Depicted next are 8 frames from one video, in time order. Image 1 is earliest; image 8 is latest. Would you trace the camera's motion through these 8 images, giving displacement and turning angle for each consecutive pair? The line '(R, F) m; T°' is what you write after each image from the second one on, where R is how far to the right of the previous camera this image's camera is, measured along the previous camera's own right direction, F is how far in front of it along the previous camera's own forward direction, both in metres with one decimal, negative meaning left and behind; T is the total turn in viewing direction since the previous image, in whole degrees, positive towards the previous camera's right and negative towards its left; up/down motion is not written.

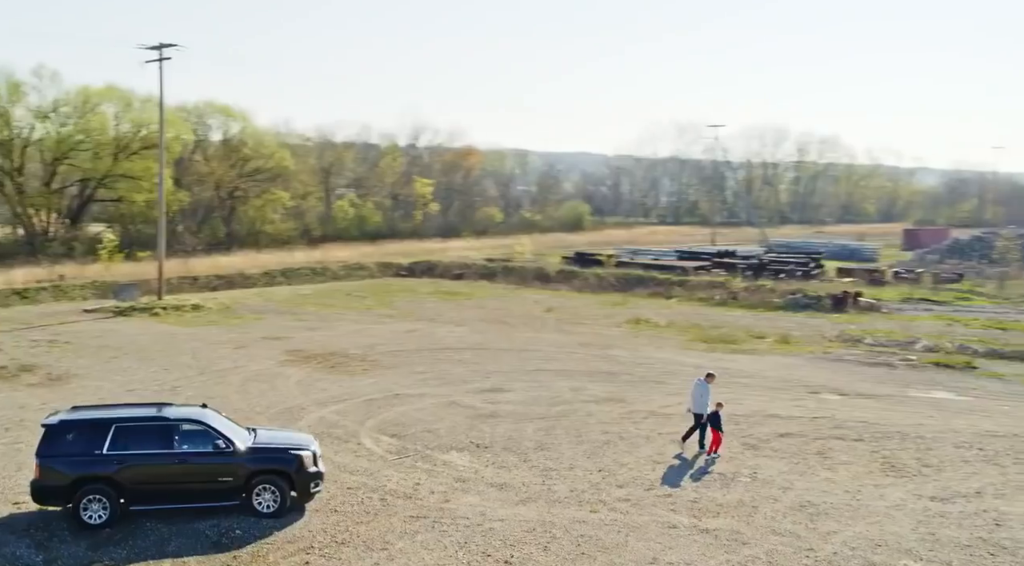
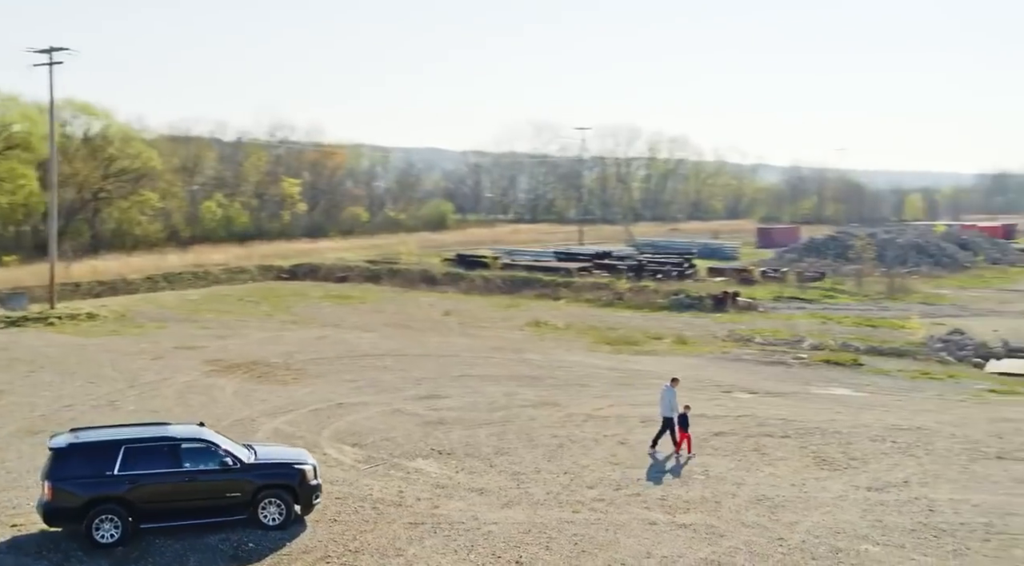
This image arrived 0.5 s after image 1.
(-1.1, -0.4) m; +8°
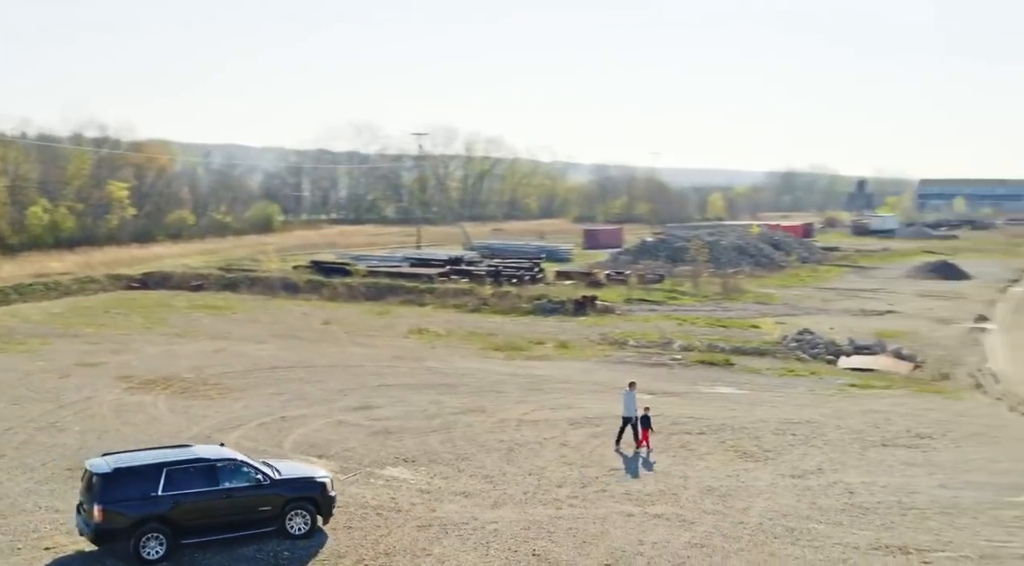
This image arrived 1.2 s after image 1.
(-1.6, -0.8) m; +10°
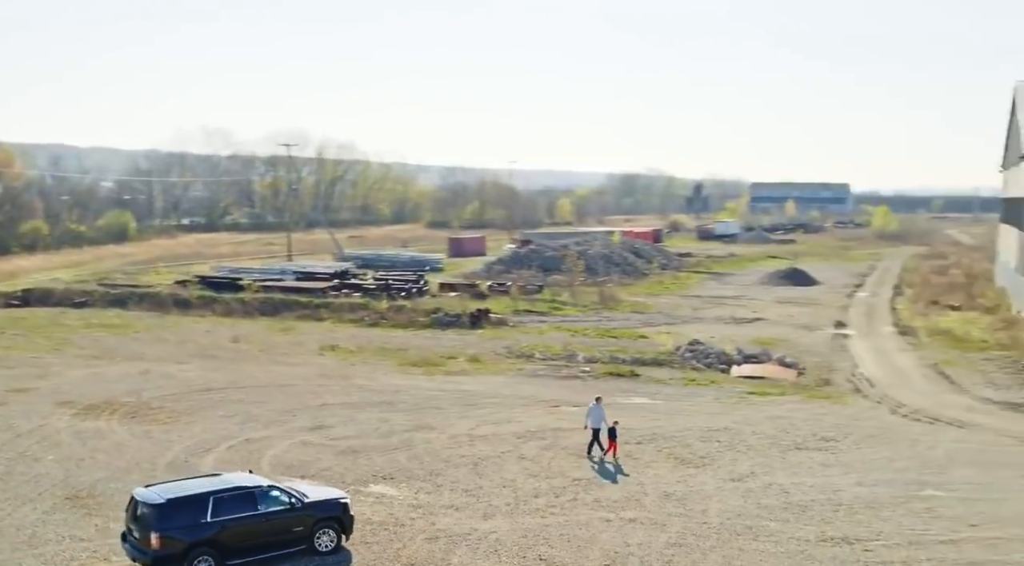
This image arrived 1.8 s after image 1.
(-1.4, -1.0) m; +8°
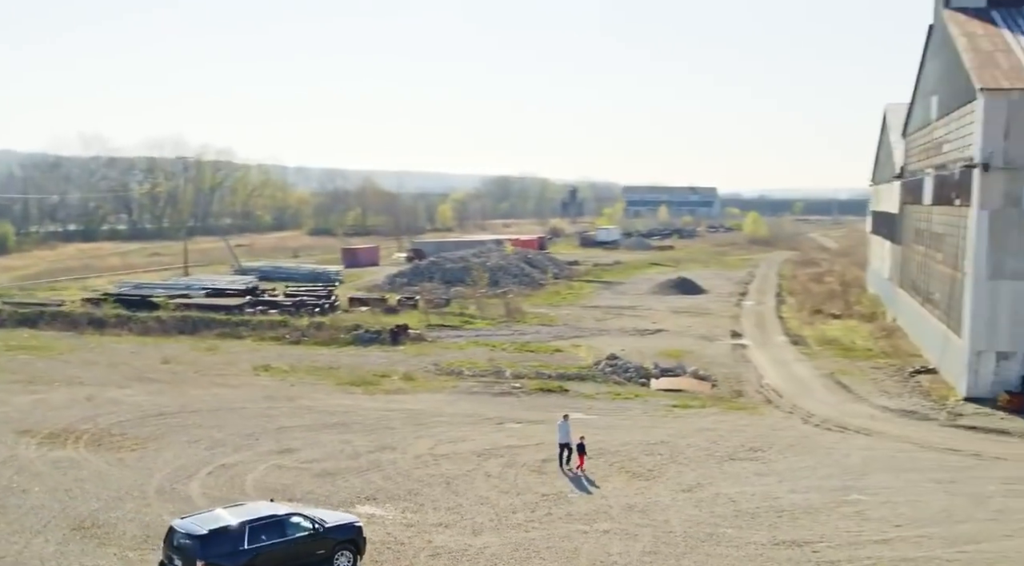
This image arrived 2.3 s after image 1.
(-1.2, -1.0) m; +7°
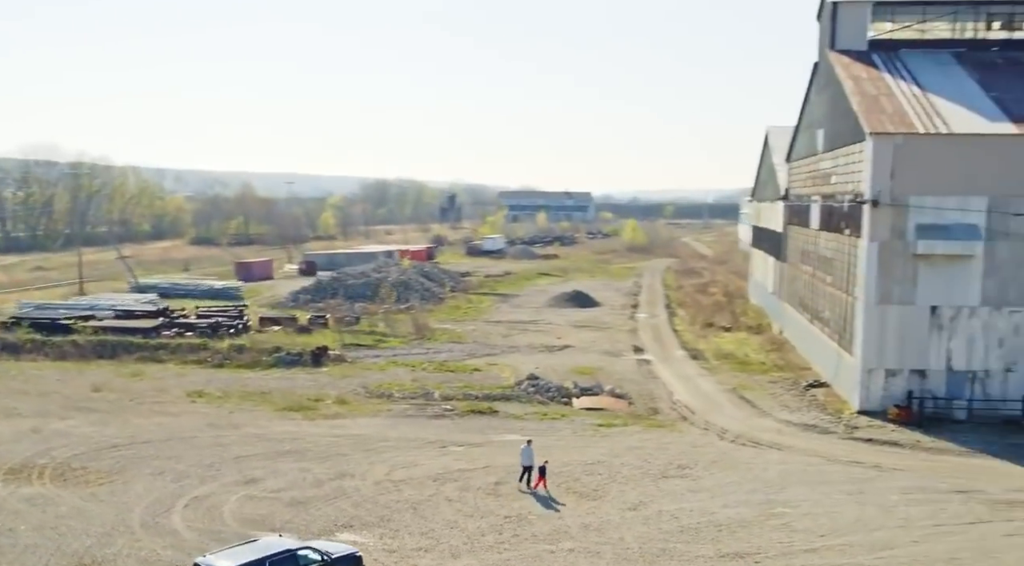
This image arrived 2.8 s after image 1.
(-1.2, -1.2) m; +7°
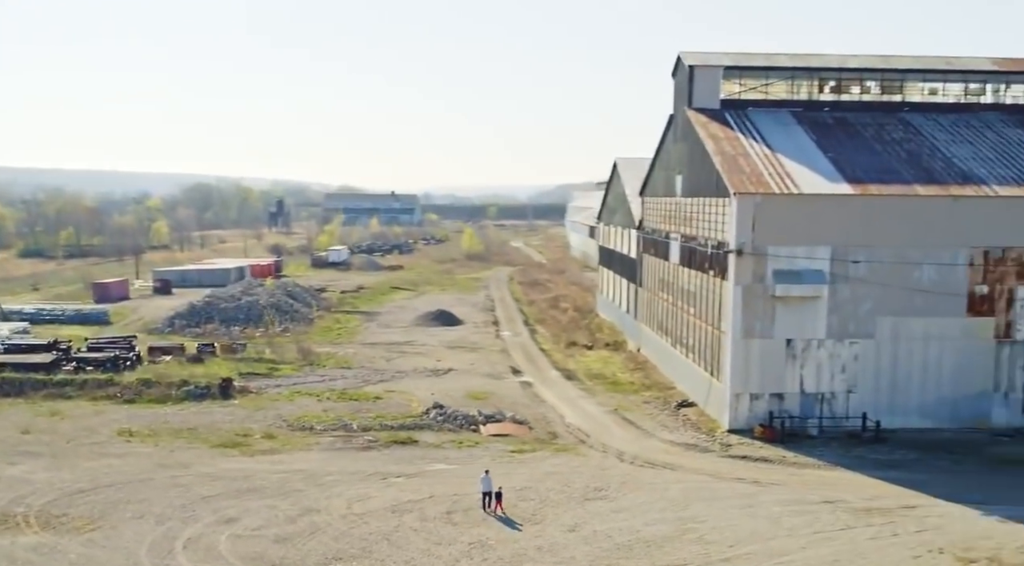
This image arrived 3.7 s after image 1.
(-2.2, -2.4) m; +10°
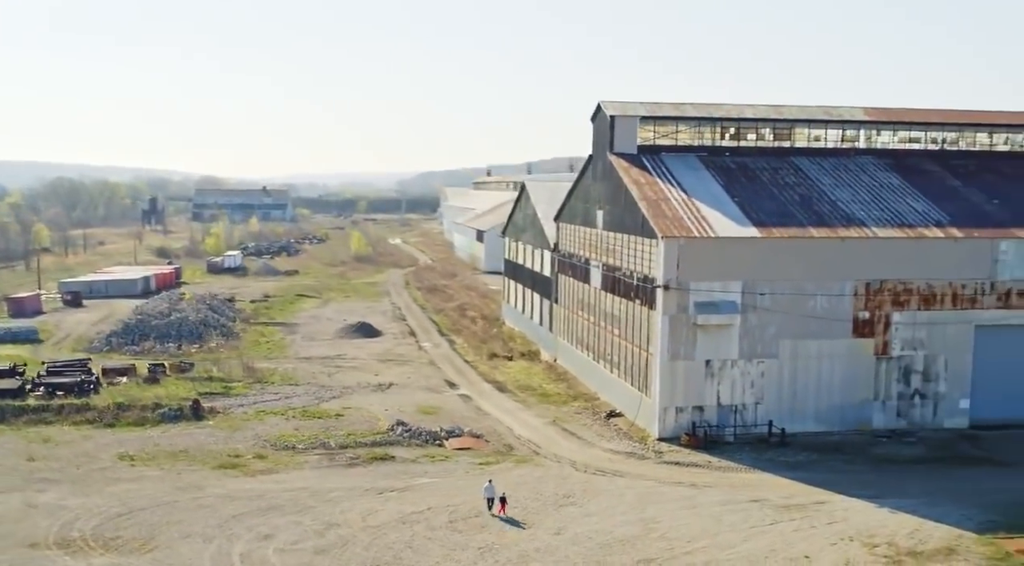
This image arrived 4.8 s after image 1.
(-2.6, -3.5) m; +7°
